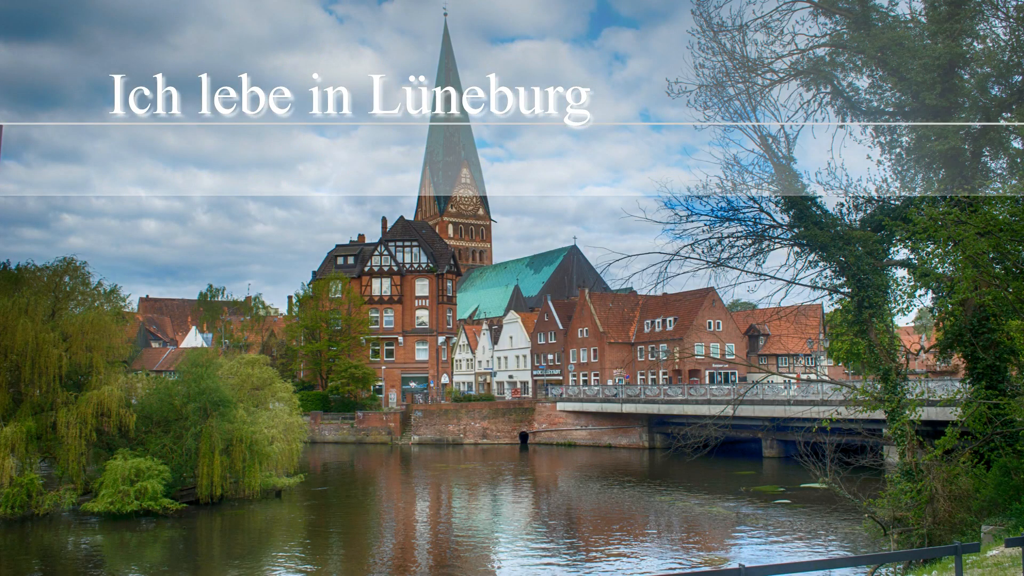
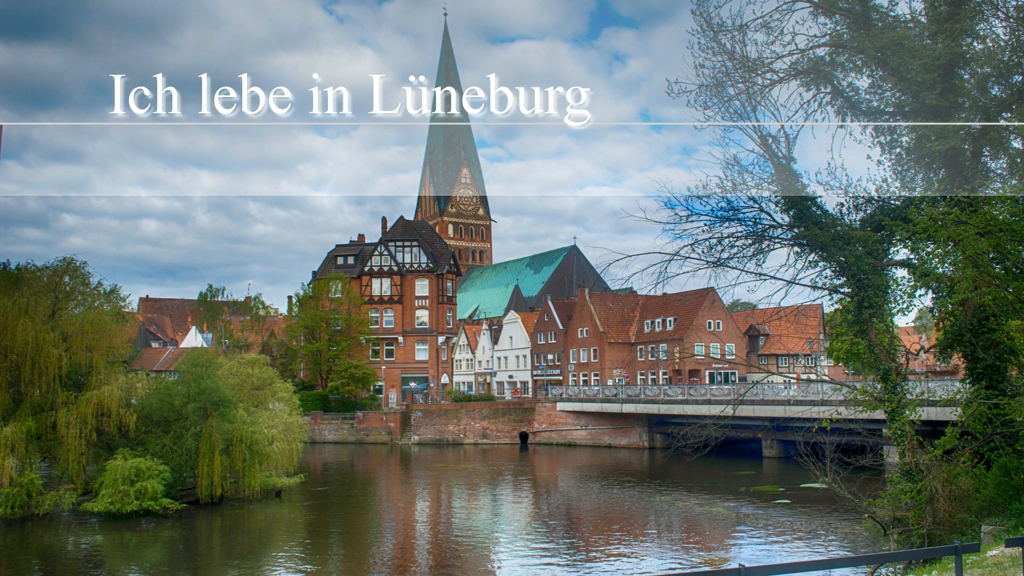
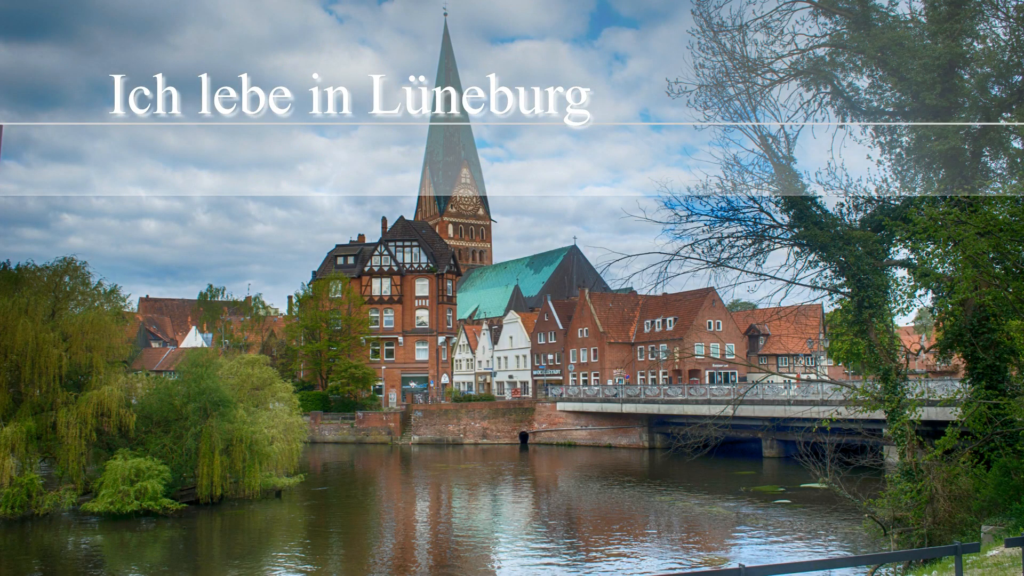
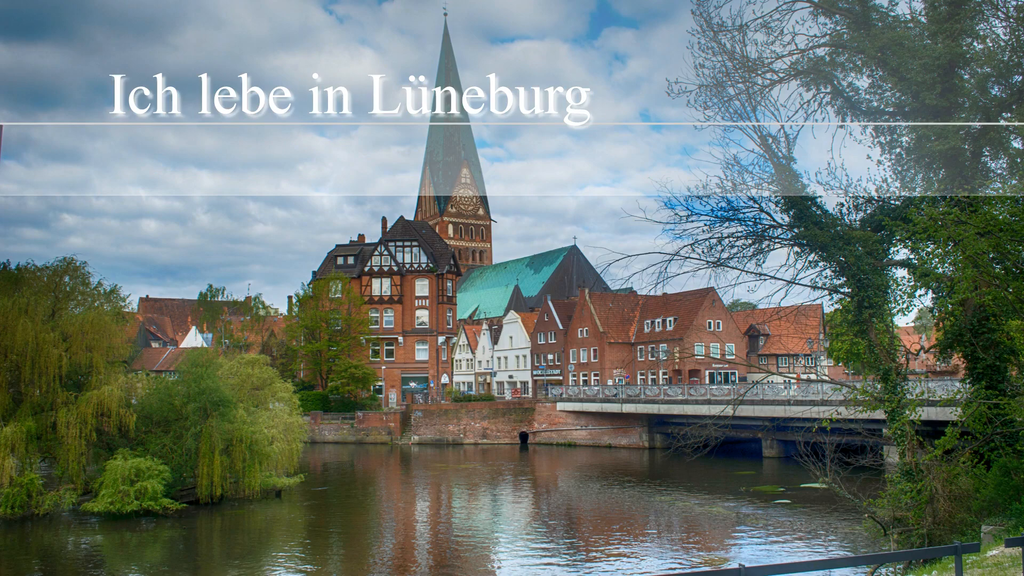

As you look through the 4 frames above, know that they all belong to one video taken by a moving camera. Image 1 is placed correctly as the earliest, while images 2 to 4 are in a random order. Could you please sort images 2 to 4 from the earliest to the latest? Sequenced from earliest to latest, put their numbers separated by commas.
3, 4, 2
